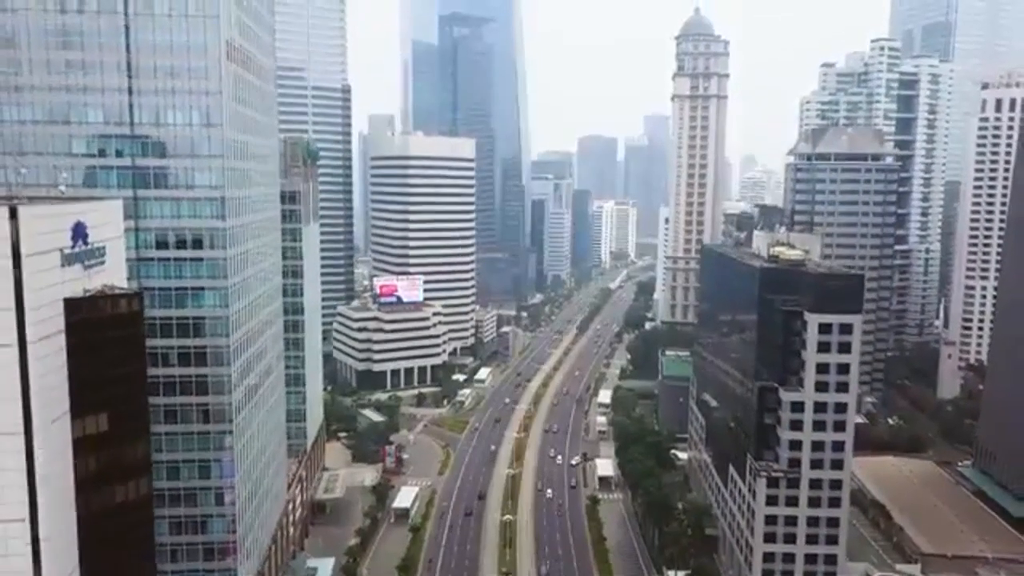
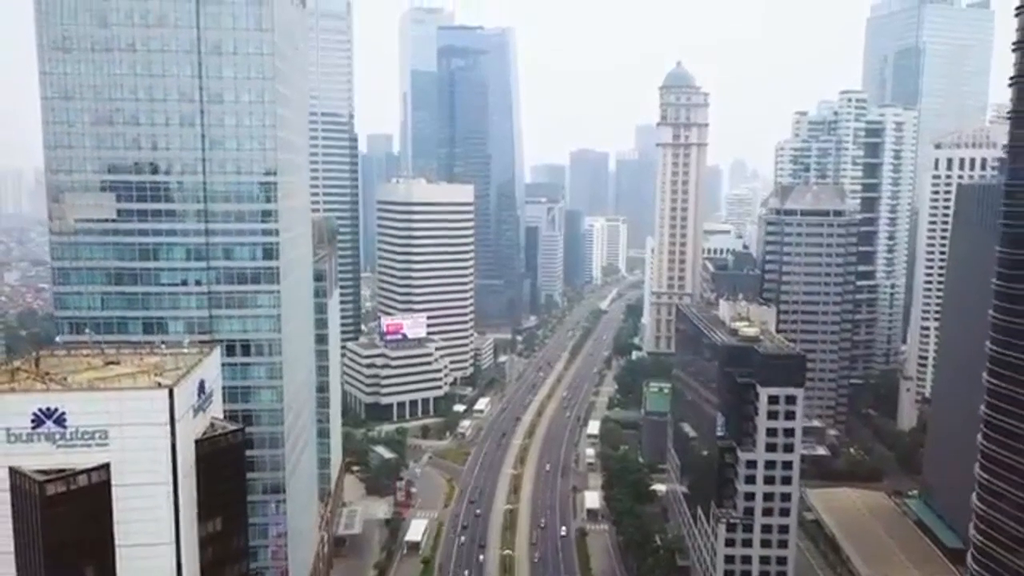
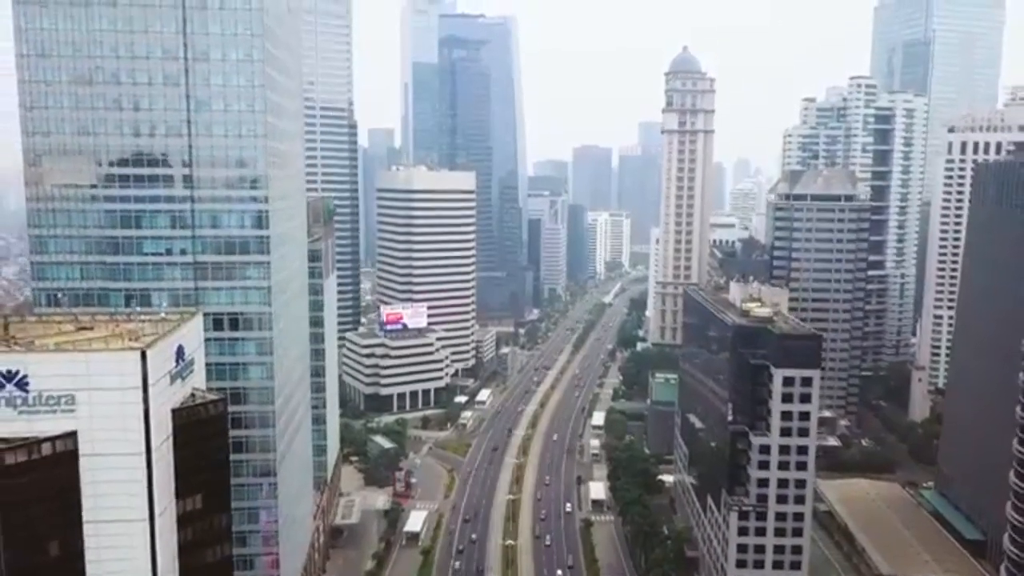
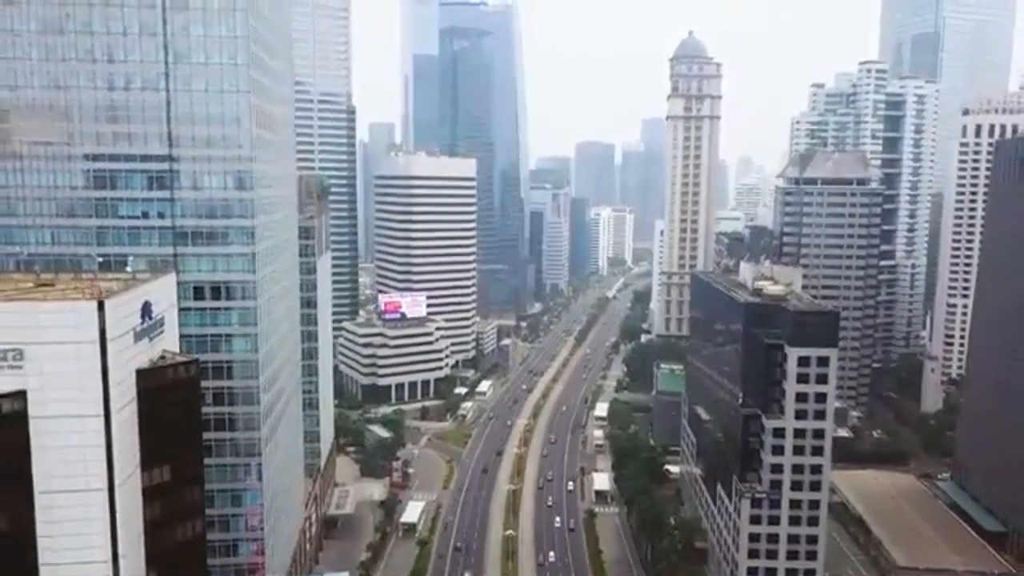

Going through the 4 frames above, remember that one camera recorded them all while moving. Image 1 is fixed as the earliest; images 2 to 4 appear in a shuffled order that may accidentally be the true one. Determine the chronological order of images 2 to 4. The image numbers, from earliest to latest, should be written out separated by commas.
4, 3, 2
